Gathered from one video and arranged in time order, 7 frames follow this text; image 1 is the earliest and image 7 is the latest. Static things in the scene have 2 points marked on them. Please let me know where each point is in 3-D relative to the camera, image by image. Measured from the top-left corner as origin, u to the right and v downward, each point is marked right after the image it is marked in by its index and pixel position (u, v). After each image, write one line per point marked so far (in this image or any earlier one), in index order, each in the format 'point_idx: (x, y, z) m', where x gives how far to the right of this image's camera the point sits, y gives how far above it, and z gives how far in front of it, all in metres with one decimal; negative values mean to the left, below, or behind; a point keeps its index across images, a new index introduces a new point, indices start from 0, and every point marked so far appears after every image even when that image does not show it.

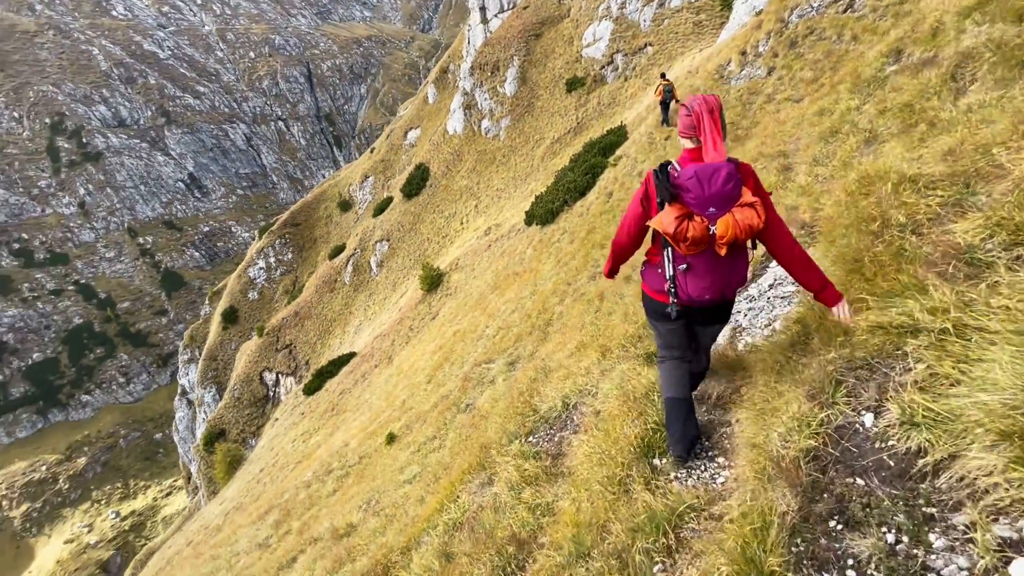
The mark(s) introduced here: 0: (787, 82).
0: (+9.0, +6.8, +15.6) m
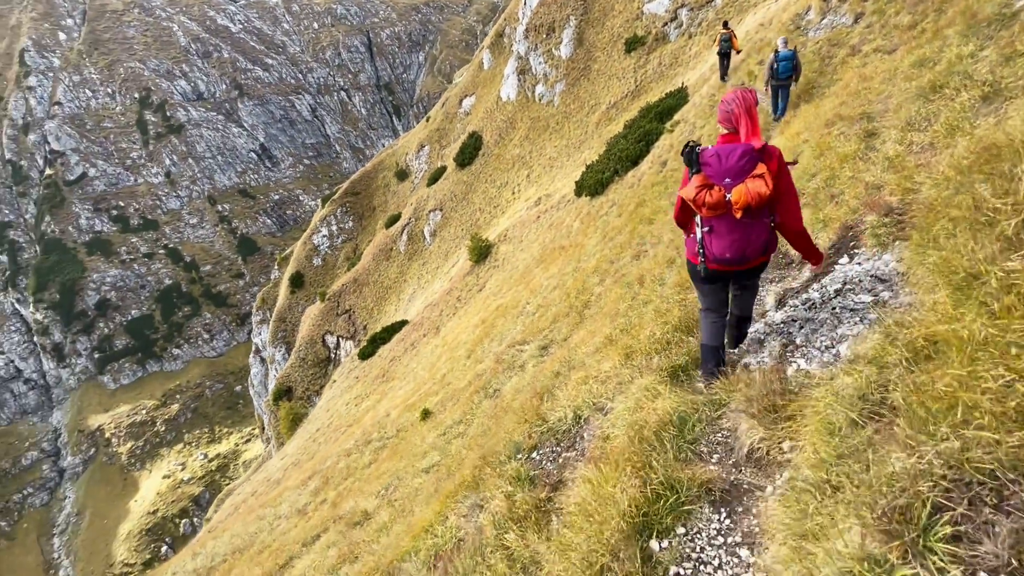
0: (+10.2, +7.3, +13.2) m
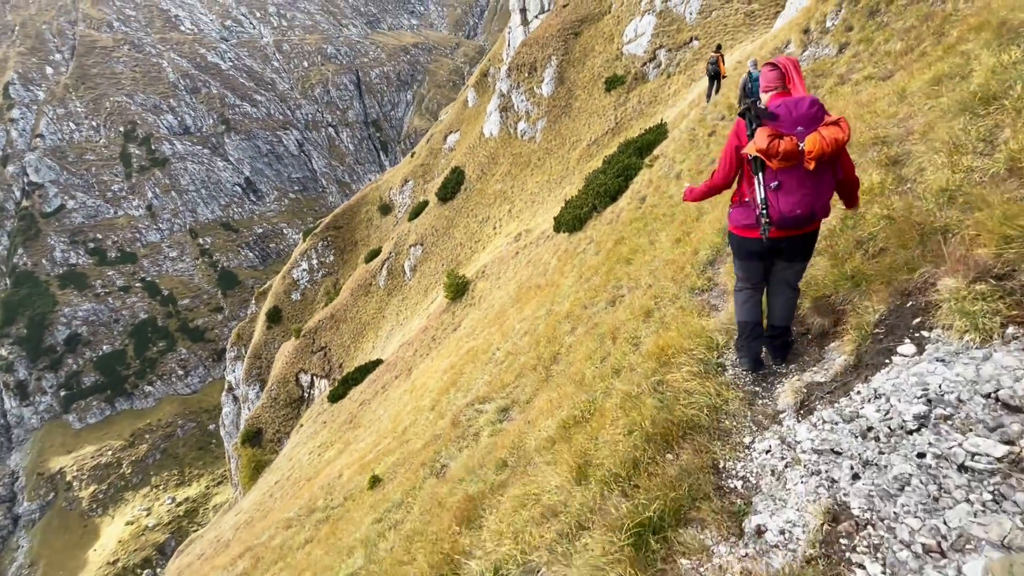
0: (+9.1, +6.0, +12.3) m
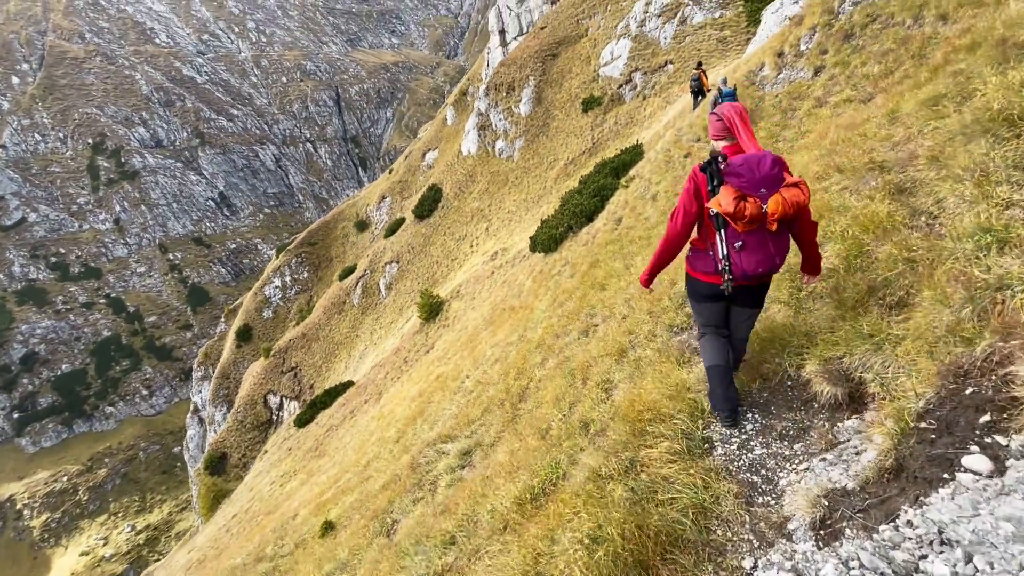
0: (+8.3, +5.3, +12.0) m
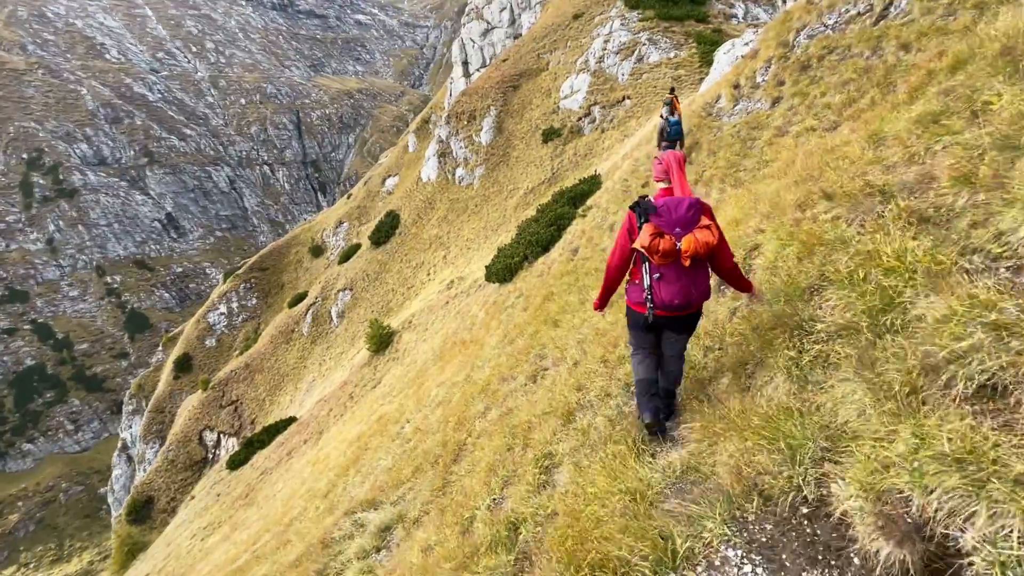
0: (+7.0, +4.3, +11.5) m
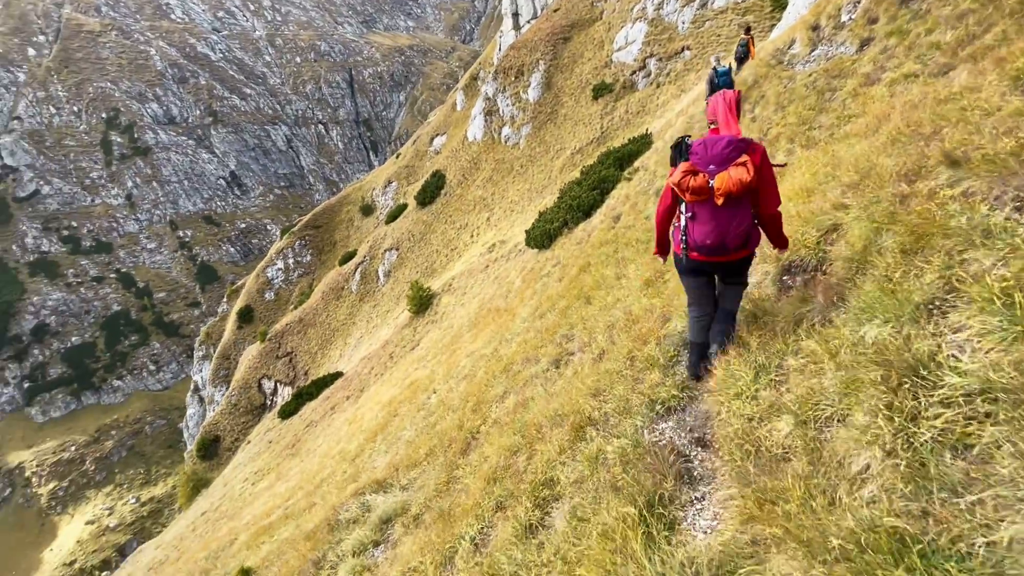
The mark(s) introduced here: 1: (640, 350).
0: (+7.7, +4.7, +9.4) m
1: (+1.6, -0.8, +5.8) m
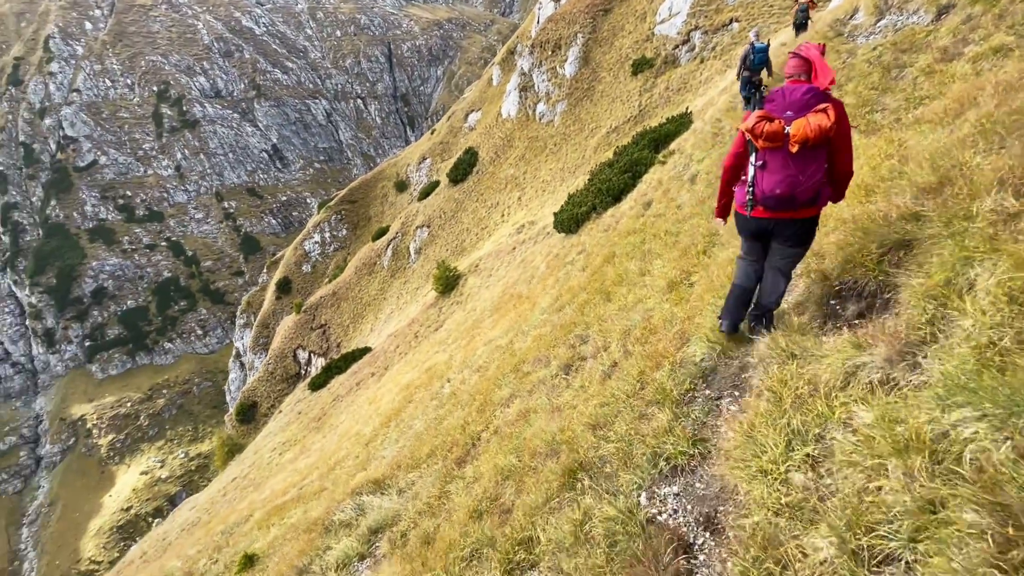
0: (+8.0, +4.5, +7.9) m
1: (+1.5, -0.9, +5.1) m
